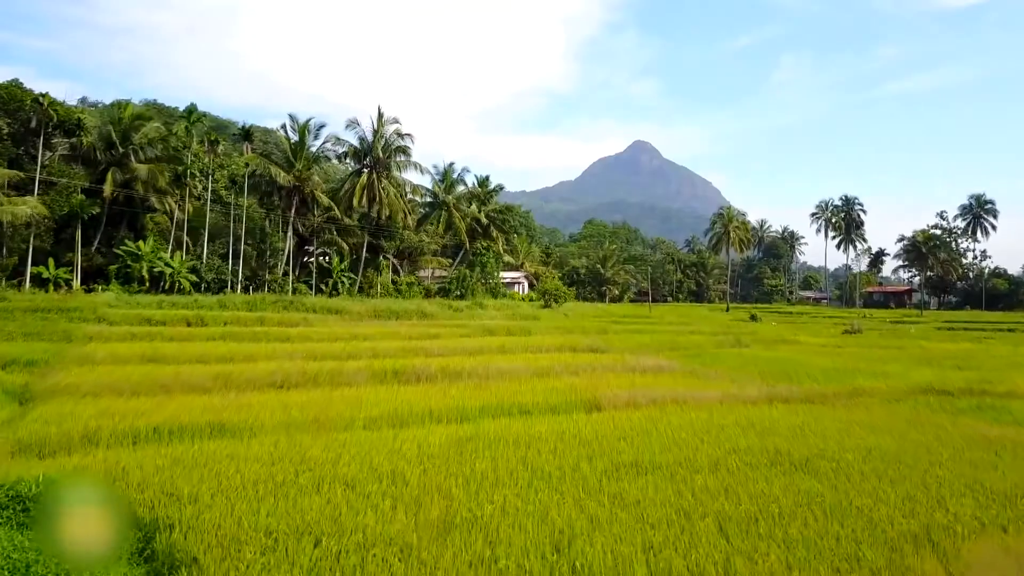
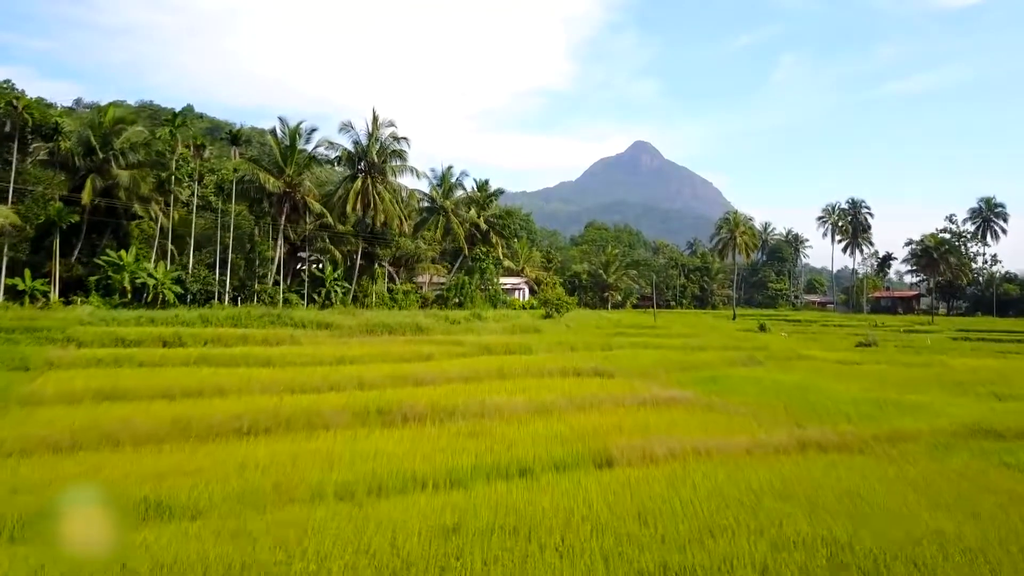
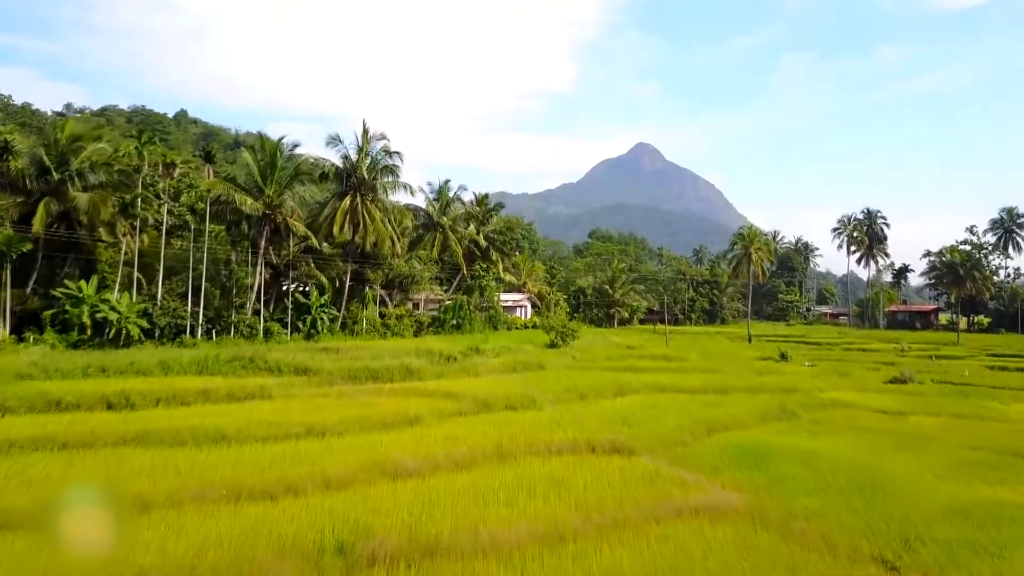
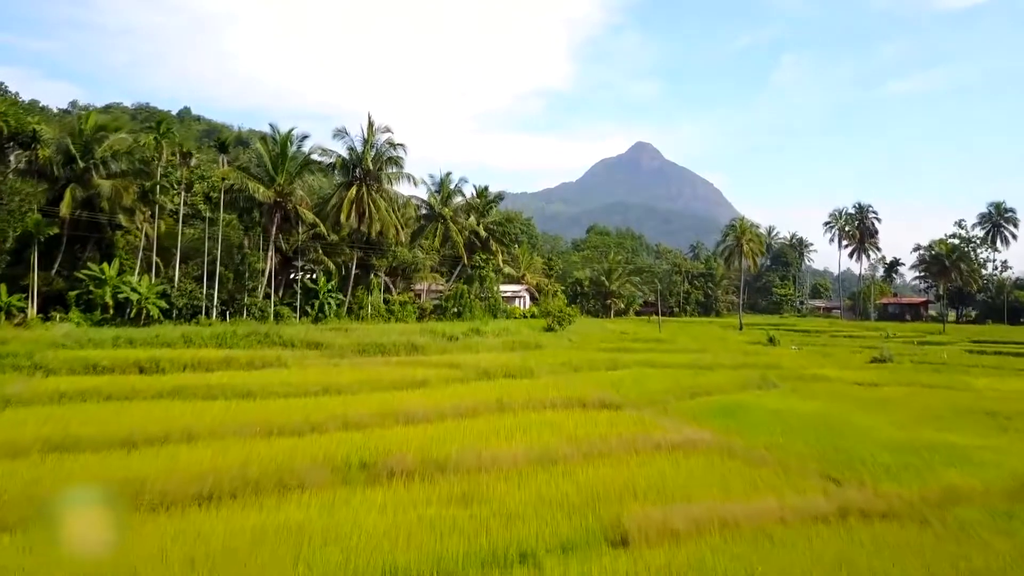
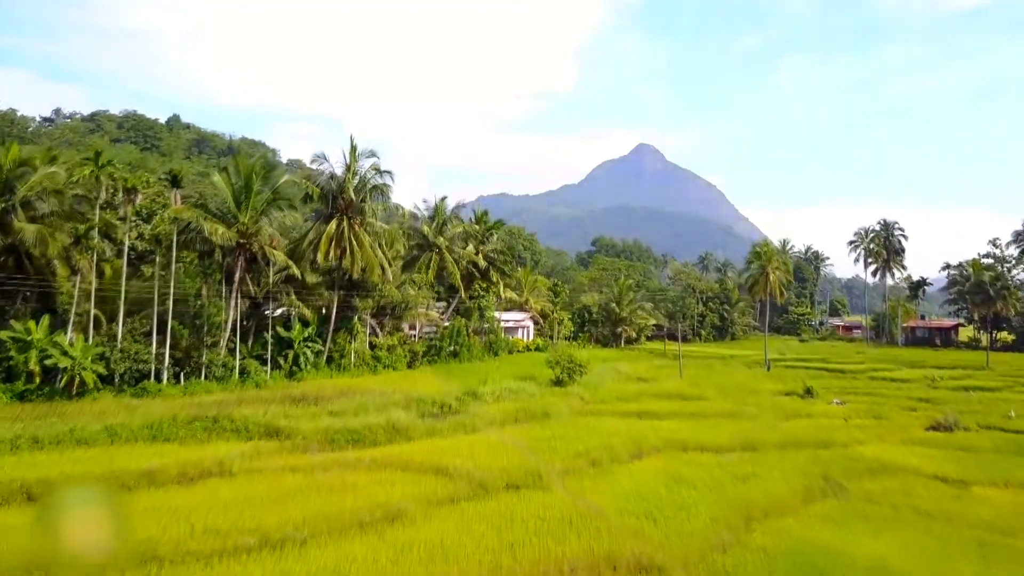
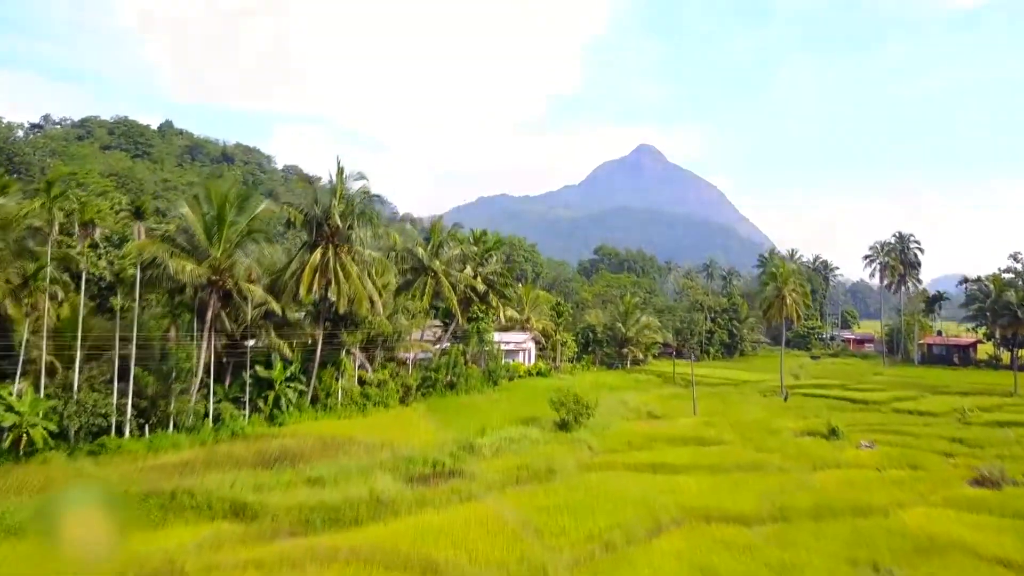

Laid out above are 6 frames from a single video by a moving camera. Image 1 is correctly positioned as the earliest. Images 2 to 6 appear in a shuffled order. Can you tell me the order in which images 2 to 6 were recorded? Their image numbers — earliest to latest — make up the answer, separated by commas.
2, 4, 3, 5, 6
